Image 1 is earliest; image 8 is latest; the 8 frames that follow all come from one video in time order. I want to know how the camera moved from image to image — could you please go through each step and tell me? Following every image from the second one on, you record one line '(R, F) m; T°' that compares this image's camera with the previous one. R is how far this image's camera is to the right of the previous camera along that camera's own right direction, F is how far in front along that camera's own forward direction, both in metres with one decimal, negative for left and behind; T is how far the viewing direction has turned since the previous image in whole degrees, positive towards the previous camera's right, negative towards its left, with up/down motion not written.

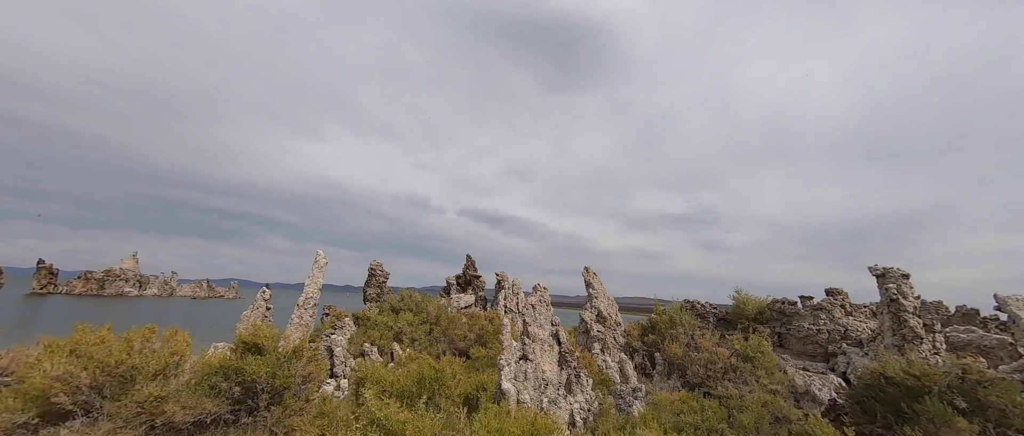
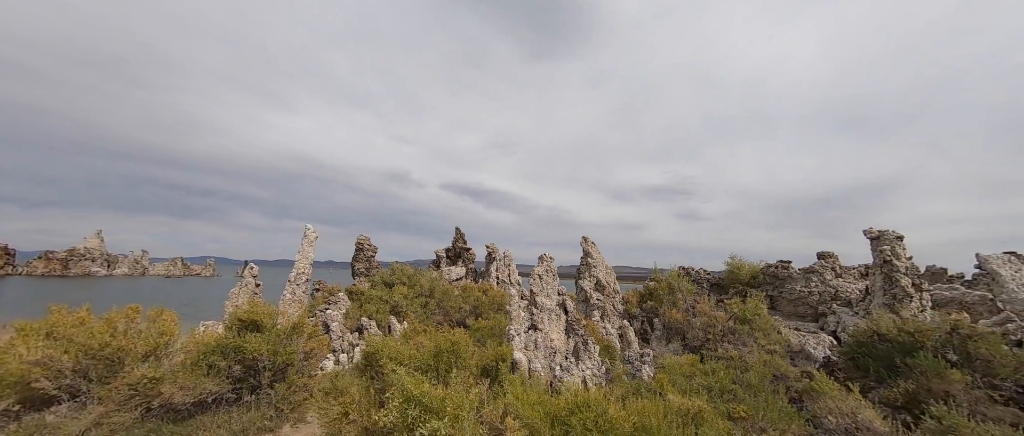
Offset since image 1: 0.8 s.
(-0.9, +0.5) m; +3°
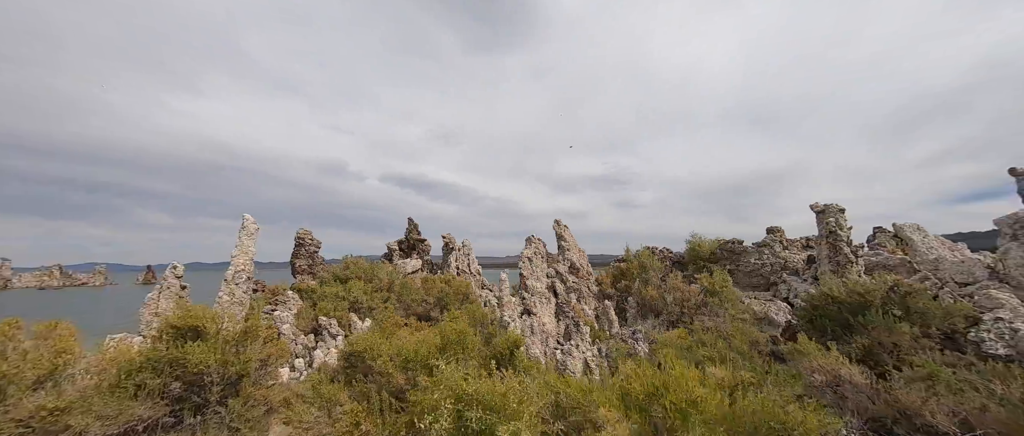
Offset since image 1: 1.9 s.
(-1.6, +1.0) m; +9°
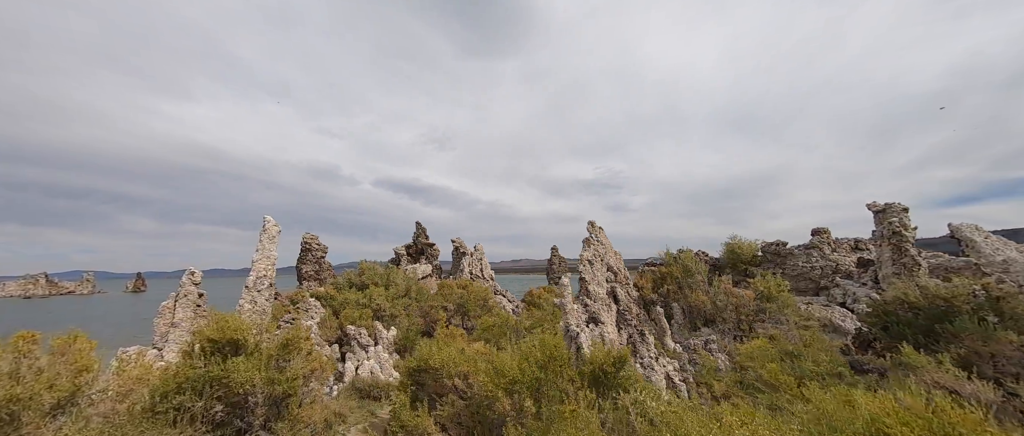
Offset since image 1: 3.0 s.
(-2.3, +1.1) m; +1°
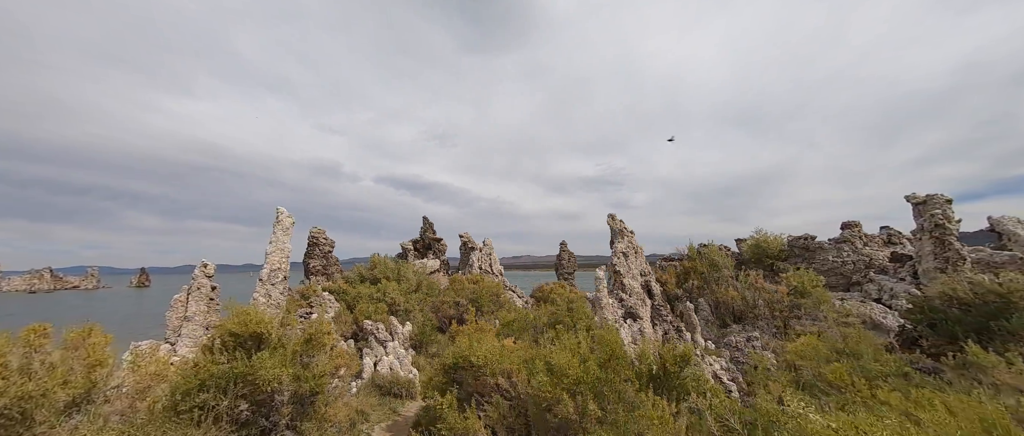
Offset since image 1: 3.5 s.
(-1.0, +0.6) m; 0°
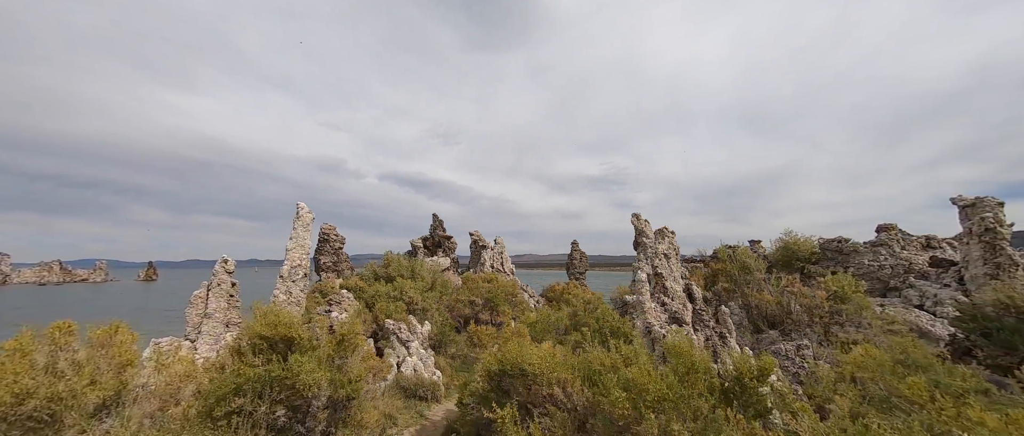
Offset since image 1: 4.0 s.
(-1.1, +0.5) m; -1°
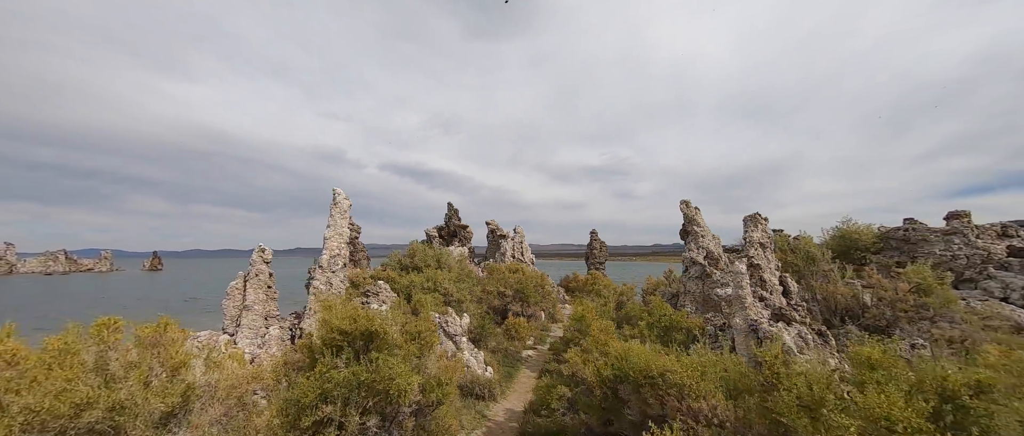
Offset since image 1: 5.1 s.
(-2.2, +1.1) m; 0°
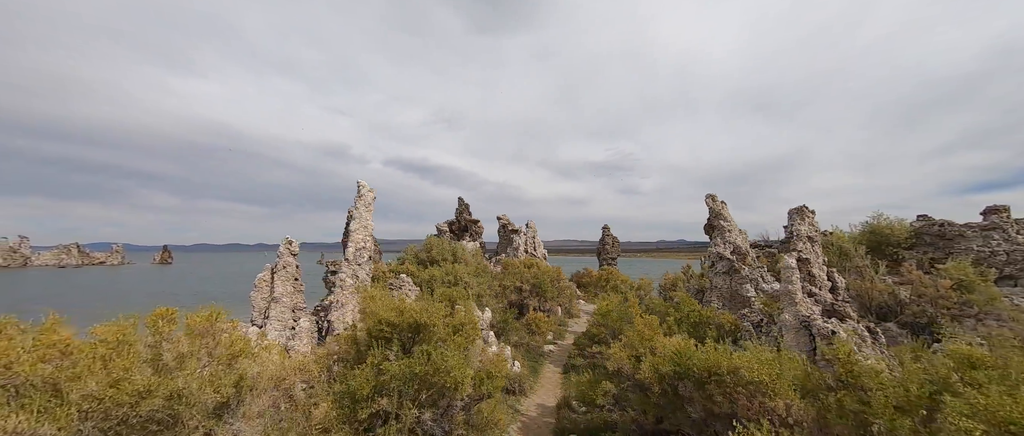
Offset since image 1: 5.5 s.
(-1.0, +0.2) m; -1°
